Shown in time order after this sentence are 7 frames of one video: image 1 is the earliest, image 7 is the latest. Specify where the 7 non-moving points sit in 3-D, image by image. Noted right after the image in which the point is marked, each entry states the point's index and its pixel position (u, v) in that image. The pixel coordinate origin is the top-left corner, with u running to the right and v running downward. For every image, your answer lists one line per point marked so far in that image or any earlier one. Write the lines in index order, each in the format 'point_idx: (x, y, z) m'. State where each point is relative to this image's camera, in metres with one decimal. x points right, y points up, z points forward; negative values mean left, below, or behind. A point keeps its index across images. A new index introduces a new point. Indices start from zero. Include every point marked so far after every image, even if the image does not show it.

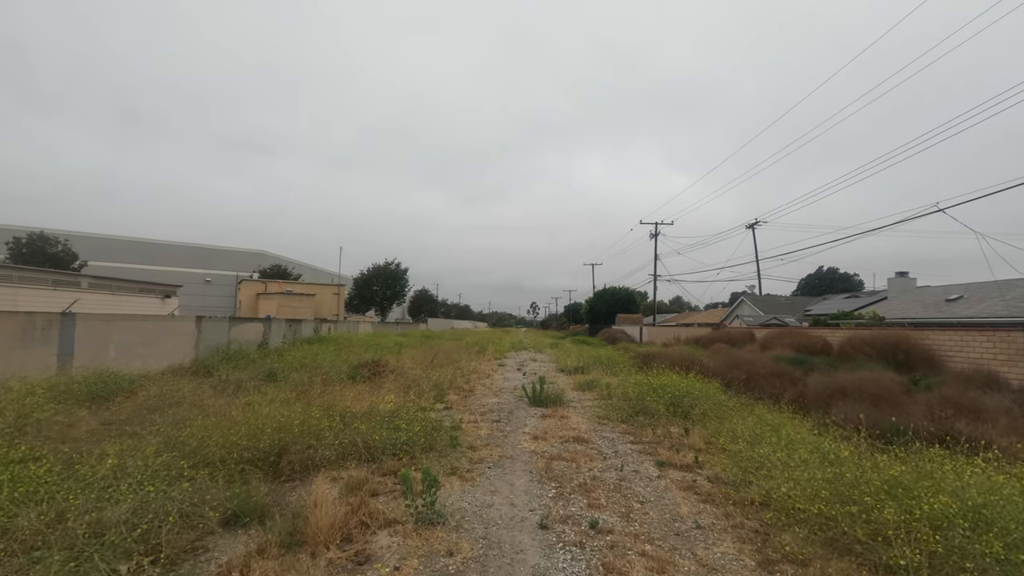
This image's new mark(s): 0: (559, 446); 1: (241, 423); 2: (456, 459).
0: (+0.7, -2.3, +6.8) m
1: (-3.3, -1.6, +5.7) m
2: (-0.7, -2.2, +5.9) m
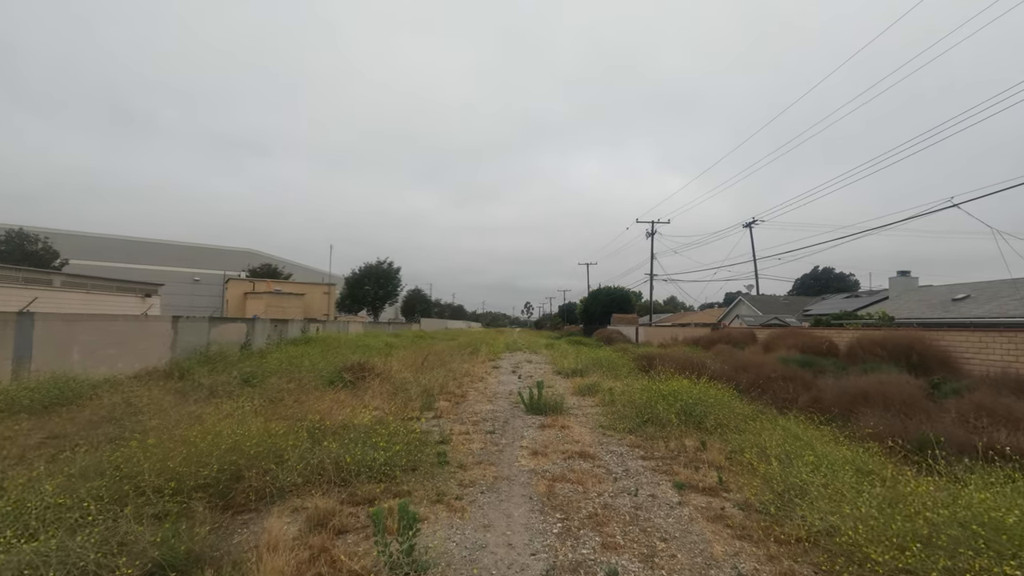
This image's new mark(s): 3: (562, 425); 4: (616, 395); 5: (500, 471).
0: (+0.6, -2.2, +6.0) m
1: (-3.3, -1.6, +4.8) m
2: (-0.7, -2.1, +5.1) m
3: (+0.9, -2.3, +8.0) m
4: (+2.2, -2.3, +9.9) m
5: (-0.1, -2.2, +5.6) m
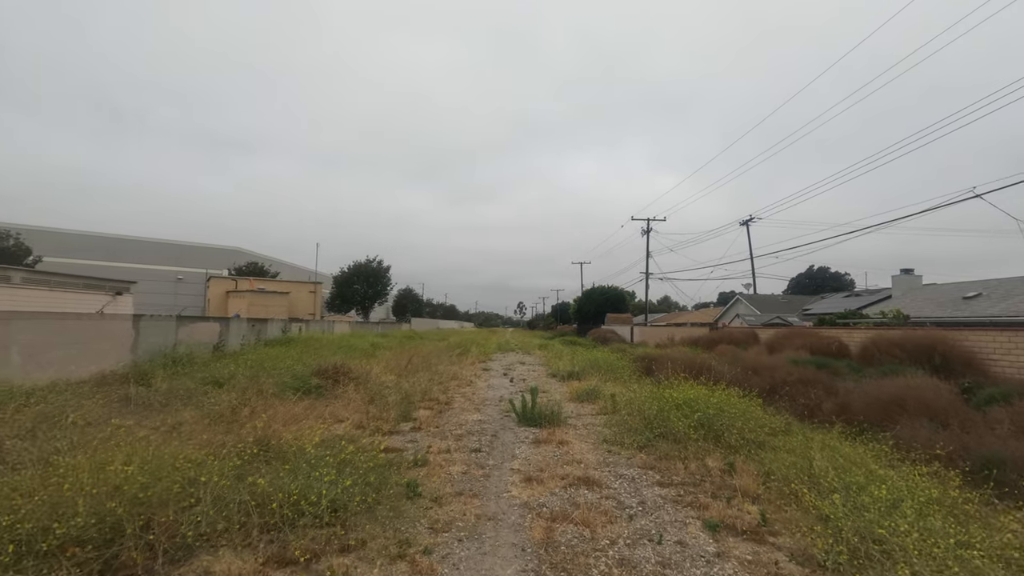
0: (+0.5, -2.1, +4.8) m
1: (-3.4, -1.4, +3.6) m
2: (-0.8, -2.0, +3.9) m
3: (+0.7, -2.2, +6.8) m
4: (+2.0, -2.1, +8.8) m
5: (-0.3, -2.1, +4.4) m
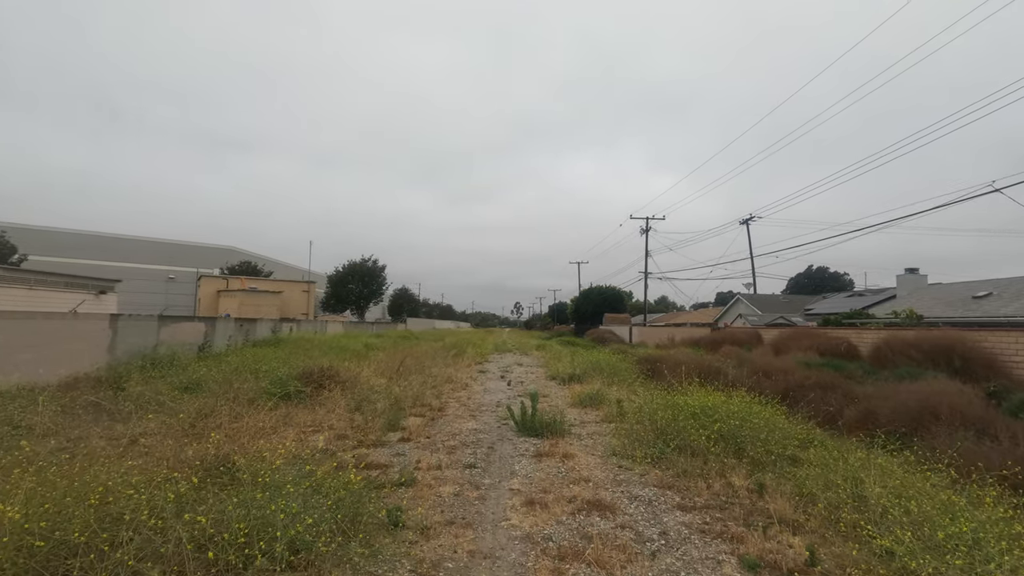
0: (+0.5, -2.0, +4.1) m
1: (-3.4, -1.4, +2.9) m
2: (-0.8, -1.9, +3.2) m
3: (+0.7, -2.1, +6.1) m
4: (+2.0, -2.1, +8.1) m
5: (-0.3, -2.0, +3.7) m
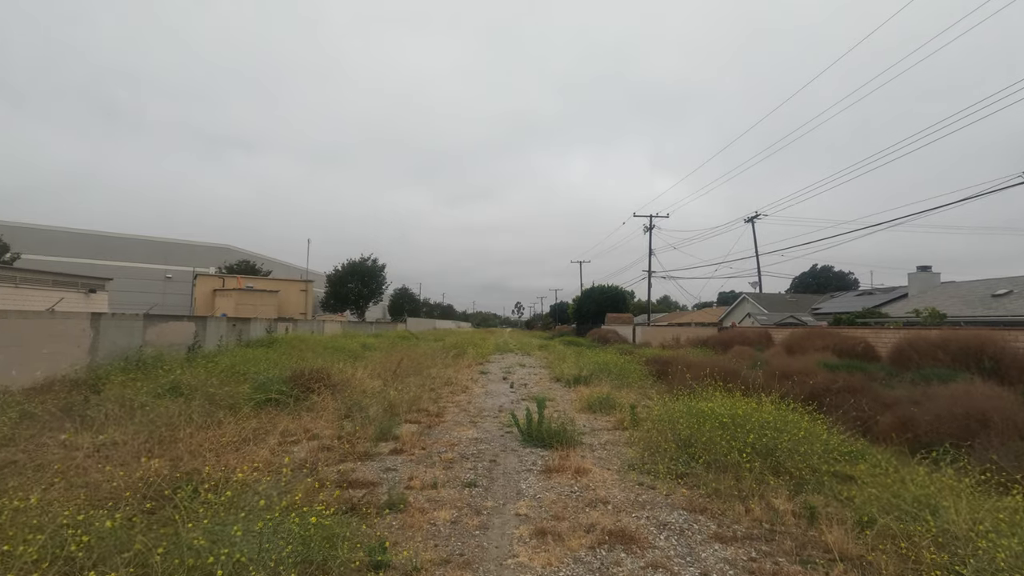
0: (+0.6, -2.0, +3.4) m
1: (-3.3, -1.3, +2.2) m
2: (-0.8, -1.8, +2.5) m
3: (+0.7, -2.1, +5.4) m
4: (+2.1, -2.0, +7.4) m
5: (-0.2, -1.9, +3.0) m
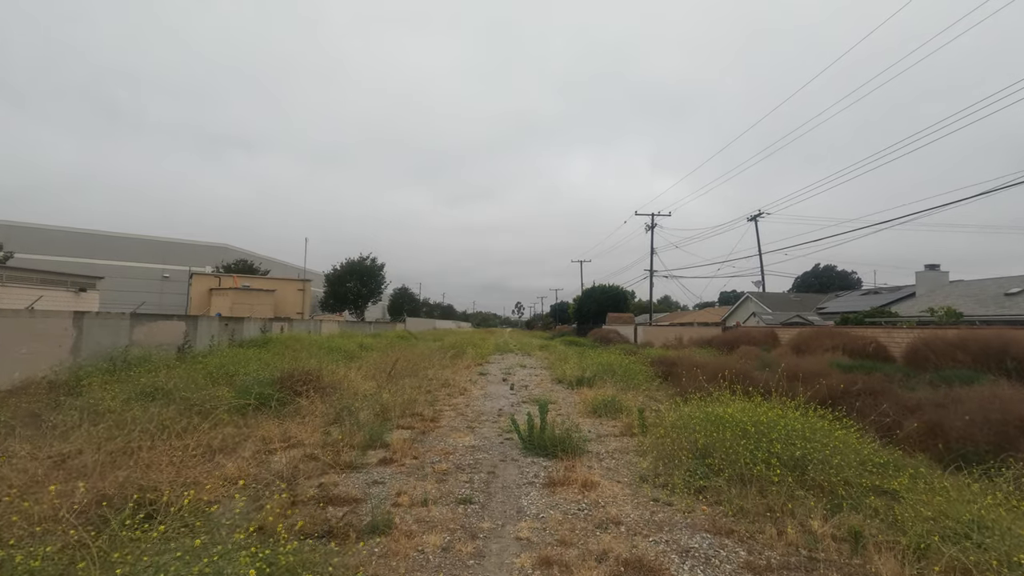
0: (+0.6, -1.9, +2.9) m
1: (-3.3, -1.2, +1.7) m
2: (-0.8, -1.8, +2.0) m
3: (+0.7, -2.0, +4.9) m
4: (+2.1, -1.9, +6.8) m
5: (-0.2, -1.9, +2.5) m
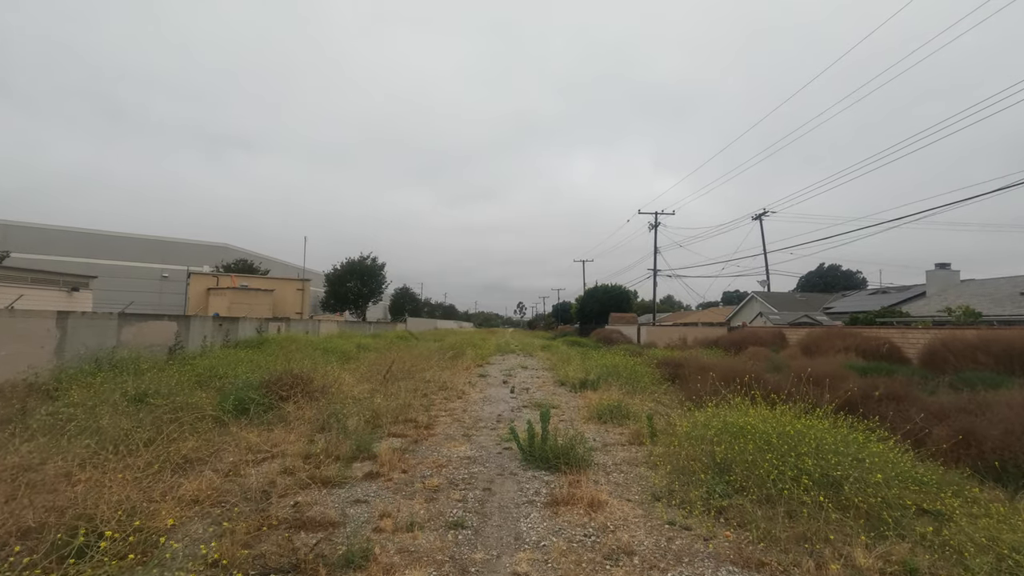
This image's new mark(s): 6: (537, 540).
0: (+0.5, -1.9, +2.4) m
1: (-3.4, -1.2, +1.2) m
2: (-0.8, -1.7, +1.5) m
3: (+0.7, -2.0, +4.4) m
4: (+2.0, -1.9, +6.3) m
5: (-0.2, -1.8, +2.0) m
6: (+0.2, -1.9, +3.7) m
